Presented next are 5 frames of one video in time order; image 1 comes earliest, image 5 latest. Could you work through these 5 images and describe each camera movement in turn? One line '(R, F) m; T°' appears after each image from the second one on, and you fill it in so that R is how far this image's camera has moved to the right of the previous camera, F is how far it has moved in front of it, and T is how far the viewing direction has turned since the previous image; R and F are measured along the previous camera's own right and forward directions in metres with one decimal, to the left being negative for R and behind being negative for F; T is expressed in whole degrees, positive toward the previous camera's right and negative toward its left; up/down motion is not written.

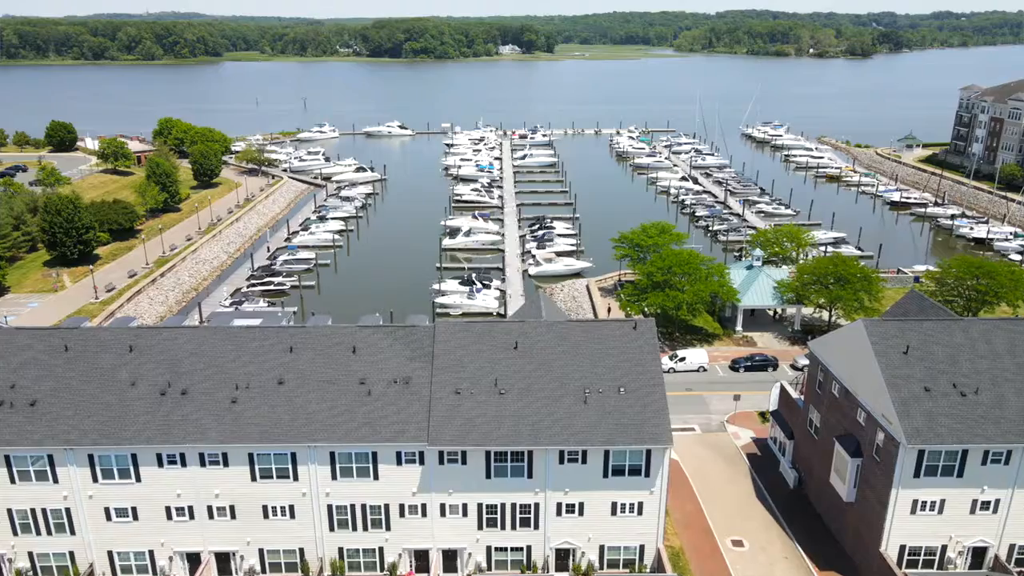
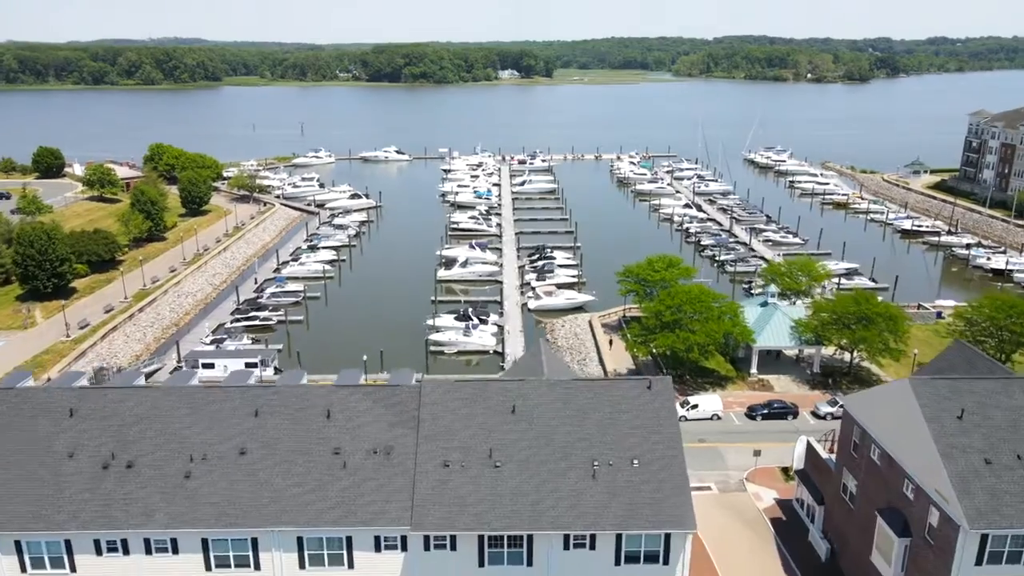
(0.0, +2.1) m; 0°
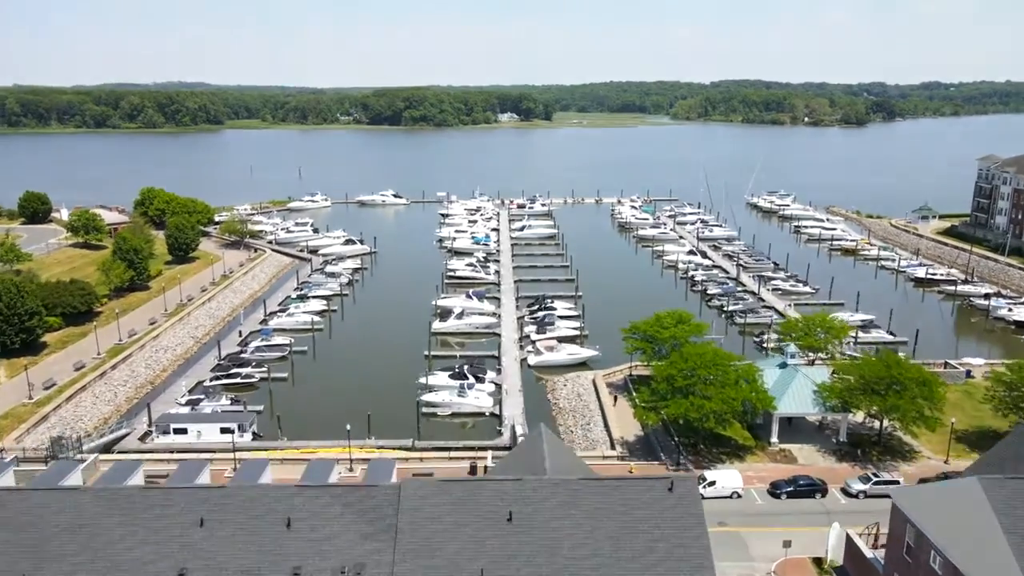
(0.0, +2.2) m; 0°
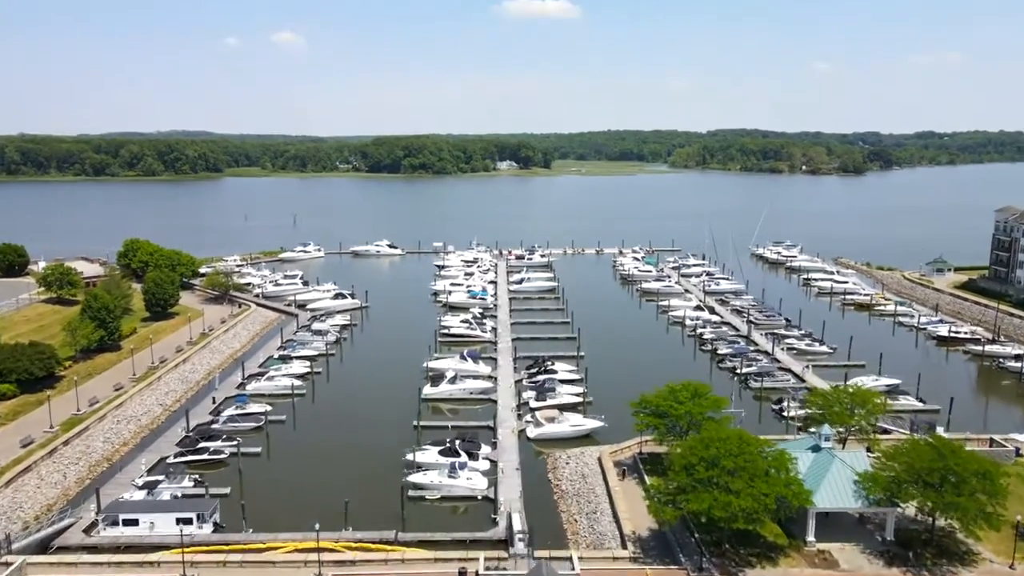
(+0.1, +3.1) m; 0°
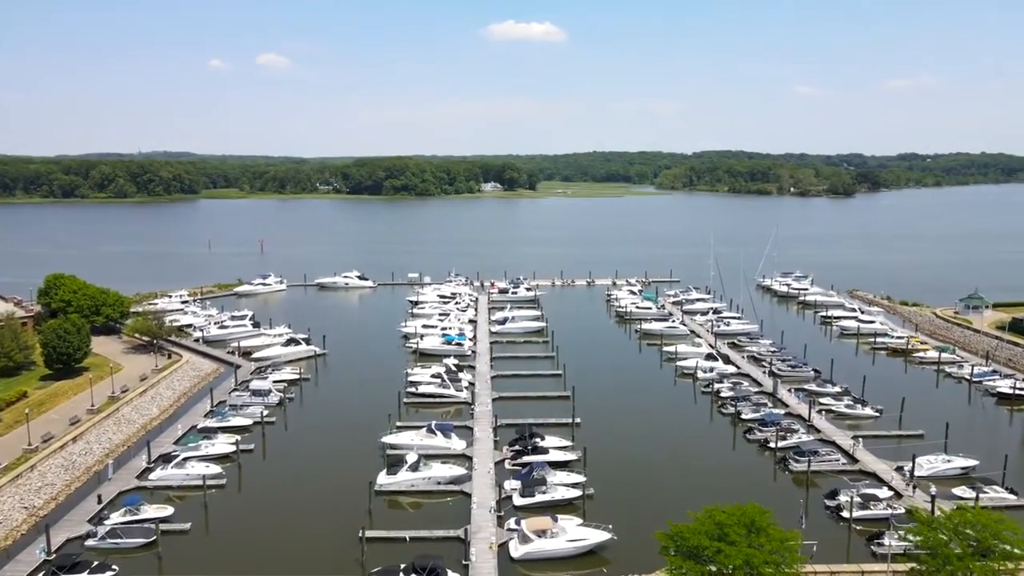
(+0.3, +8.6) m; +1°
